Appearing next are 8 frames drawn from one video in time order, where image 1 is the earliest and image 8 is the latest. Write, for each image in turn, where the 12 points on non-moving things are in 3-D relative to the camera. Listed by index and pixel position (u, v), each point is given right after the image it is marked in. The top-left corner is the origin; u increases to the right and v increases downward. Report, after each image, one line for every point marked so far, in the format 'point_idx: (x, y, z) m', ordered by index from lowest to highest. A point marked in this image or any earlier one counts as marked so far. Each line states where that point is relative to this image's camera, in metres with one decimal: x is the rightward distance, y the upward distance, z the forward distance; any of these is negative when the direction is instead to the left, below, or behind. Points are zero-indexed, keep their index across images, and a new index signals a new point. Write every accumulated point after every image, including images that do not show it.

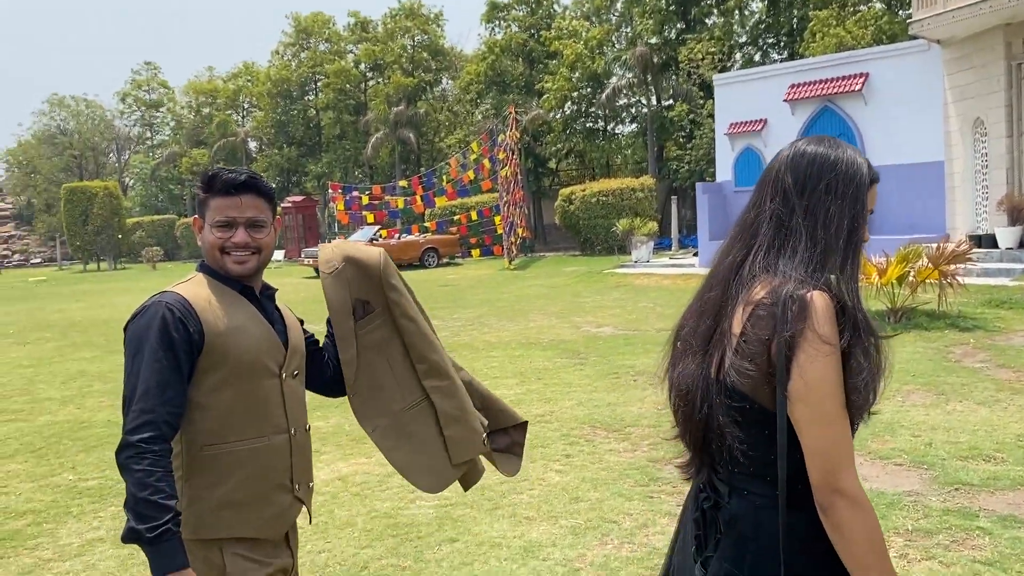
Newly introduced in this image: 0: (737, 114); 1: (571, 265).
0: (+3.8, +2.9, +14.8) m
1: (+1.3, +0.5, +19.2) m
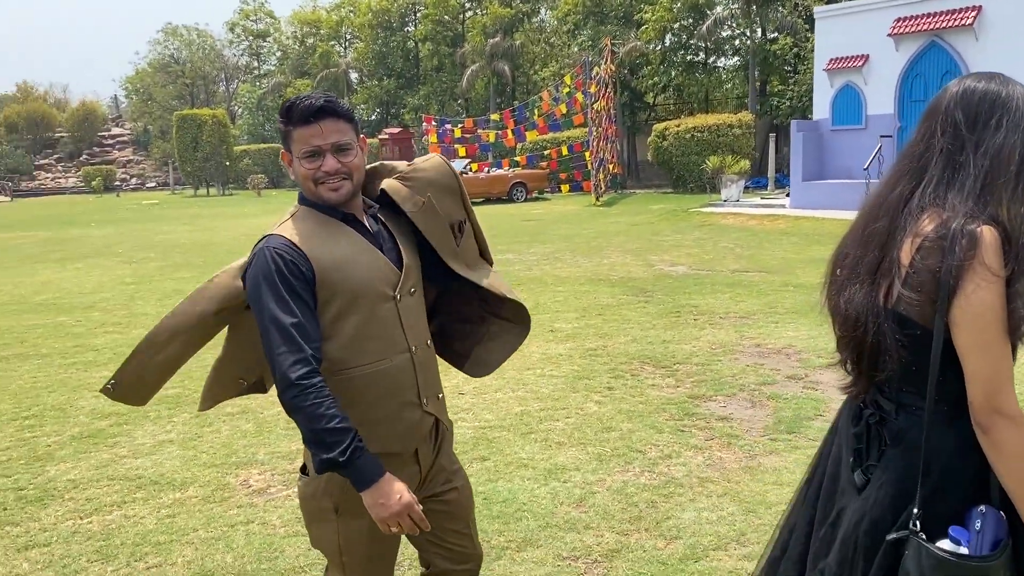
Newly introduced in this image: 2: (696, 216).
0: (+5.2, +3.8, +14.2) m
1: (+3.2, +1.8, +19.0) m
2: (+3.1, +1.2, +14.8) m
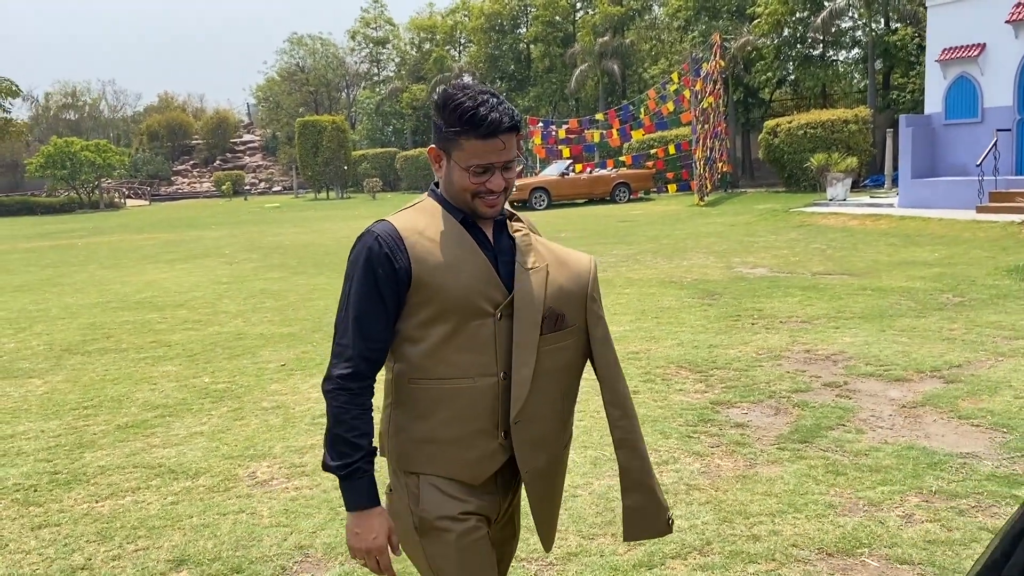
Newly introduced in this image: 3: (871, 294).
0: (+6.6, +3.8, +13.4) m
1: (+5.3, +1.8, +18.5) m
2: (+4.6, +1.2, +14.3) m
3: (+3.0, 0.0, +7.4) m
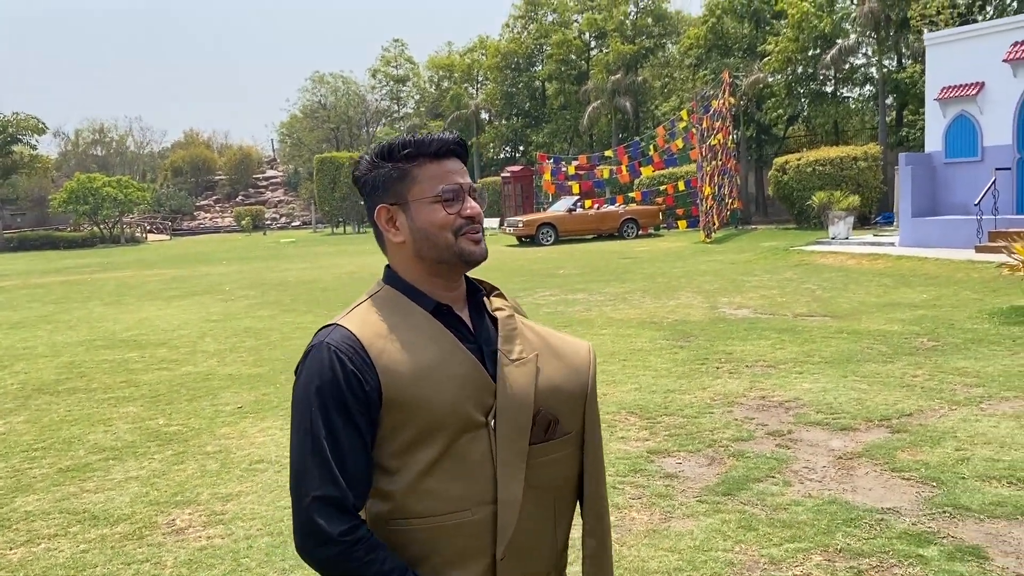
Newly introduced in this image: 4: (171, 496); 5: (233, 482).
0: (+6.6, +3.2, +13.4) m
1: (+5.4, +1.0, +18.3) m
2: (+4.5, +0.6, +14.2) m
3: (+2.7, -0.4, +7.3) m
4: (-1.6, -1.0, +4.2) m
5: (-1.4, -0.9, +4.3) m
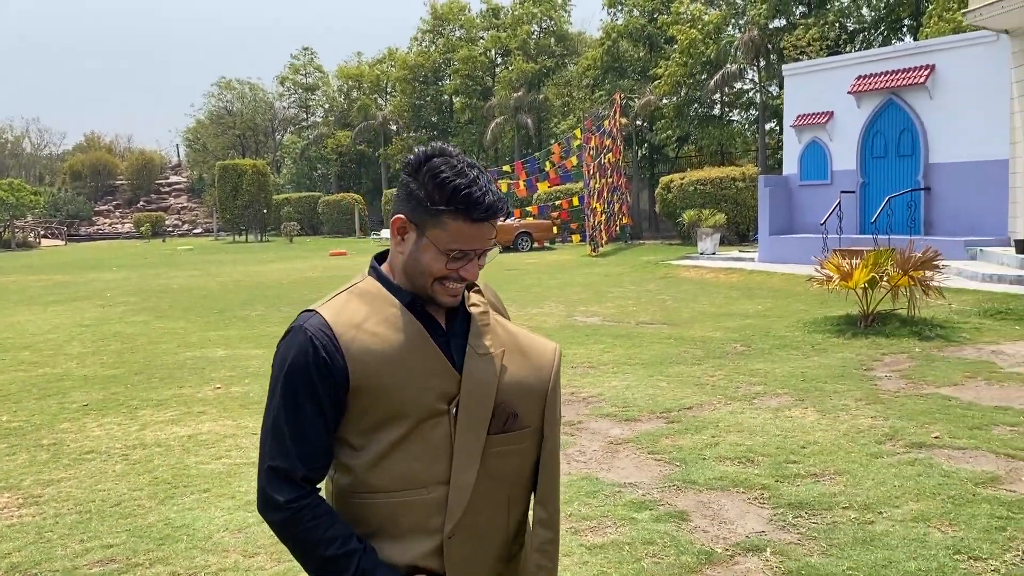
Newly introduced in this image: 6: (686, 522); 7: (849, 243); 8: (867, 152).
0: (+4.8, +3.0, +14.4) m
1: (+3.1, +0.8, +19.3) m
2: (+2.6, +0.4, +15.1) m
3: (+1.4, -0.5, +8.0) m
4: (-2.6, -1.0, +4.5) m
5: (-2.4, -1.0, +4.7) m
6: (+0.7, -1.0, +3.7) m
7: (+5.0, +0.7, +13.2) m
8: (+5.5, +2.1, +13.6) m
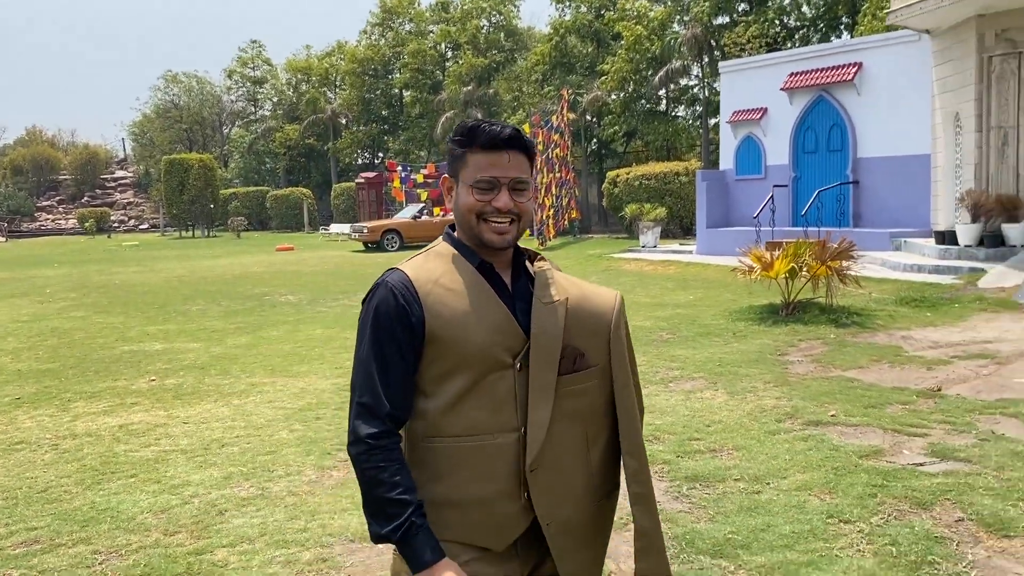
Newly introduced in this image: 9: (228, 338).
0: (+3.8, +3.1, +14.8) m
1: (+1.9, +0.9, +19.6) m
2: (+1.7, +0.5, +15.4) m
3: (+0.8, -0.4, +8.2) m
4: (-3.0, -0.9, +4.6) m
5: (-2.8, -0.9, +4.8) m
6: (+0.3, -0.9, +3.9) m
7: (+4.1, +0.8, +13.6) m
8: (+4.6, +2.2, +14.1) m
9: (-2.8, -0.5, +8.7) m
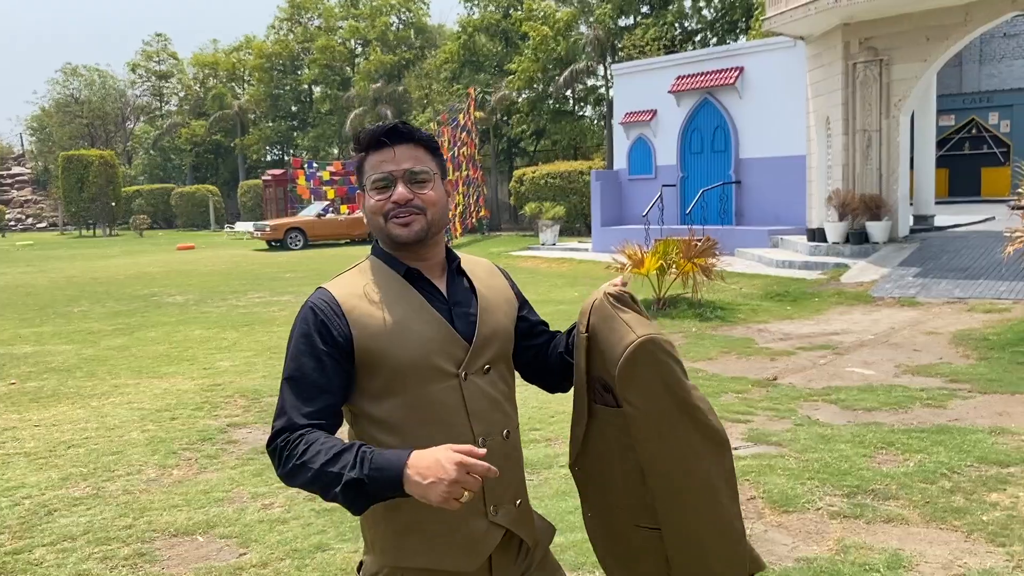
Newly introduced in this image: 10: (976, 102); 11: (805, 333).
0: (+2.1, +3.2, +15.3) m
1: (-0.2, +1.0, +19.8) m
2: (-0.1, +0.5, +15.6) m
3: (-0.3, -0.4, +8.4) m
4: (-3.9, -1.0, +4.5) m
5: (-3.7, -0.9, +4.7) m
6: (-0.4, -0.9, +4.1) m
7: (+2.5, +0.9, +14.1) m
8: (+2.9, +2.3, +14.6) m
9: (-4.0, -0.5, +8.6) m
10: (+10.0, +4.0, +19.3) m
11: (+2.5, -0.4, +7.7) m
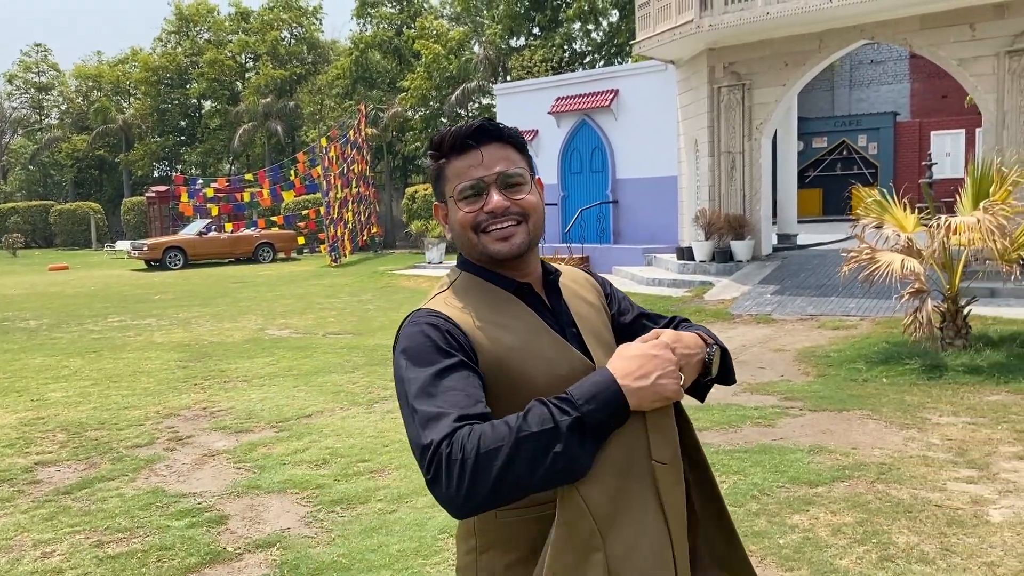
0: (0.0, +2.9, +15.3) m
1: (-2.7, +0.6, +19.6) m
2: (-2.1, +0.2, +15.4) m
3: (-1.6, -0.6, +8.2) m
4: (-4.7, -1.1, +3.9) m
5: (-4.5, -1.1, +4.1) m
6: (-1.3, -1.0, +3.9) m
7: (+0.6, +0.6, +14.2) m
8: (+0.9, +2.0, +14.7) m
9: (-5.3, -0.7, +8.0) m
10: (+7.6, +3.7, +20.1) m
11: (+1.3, -0.6, +7.8) m
